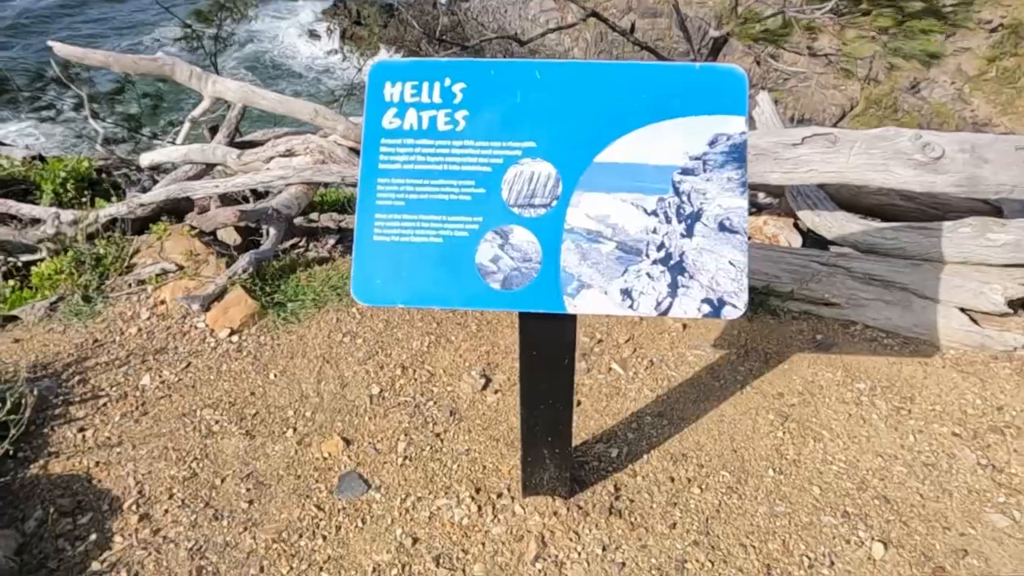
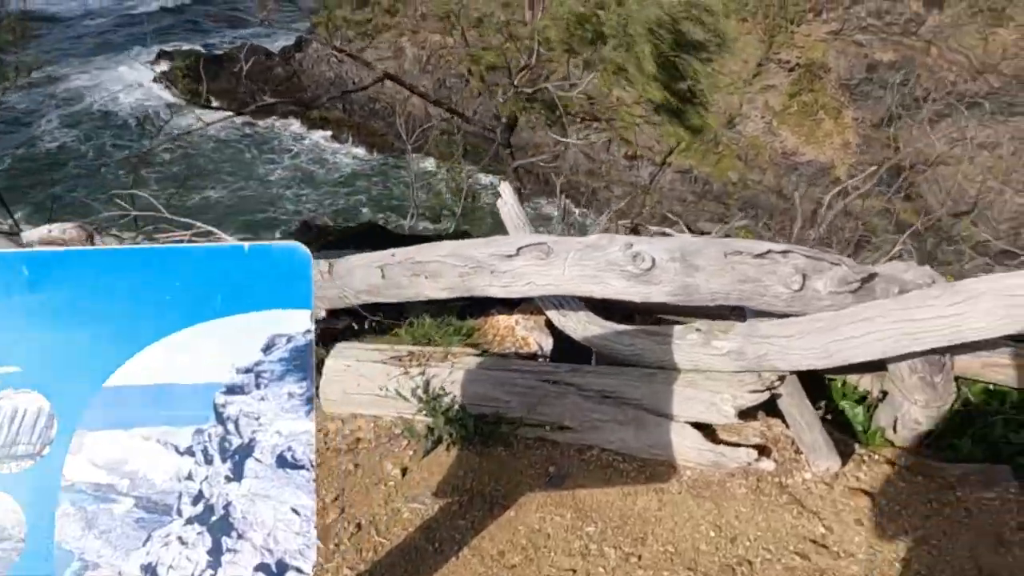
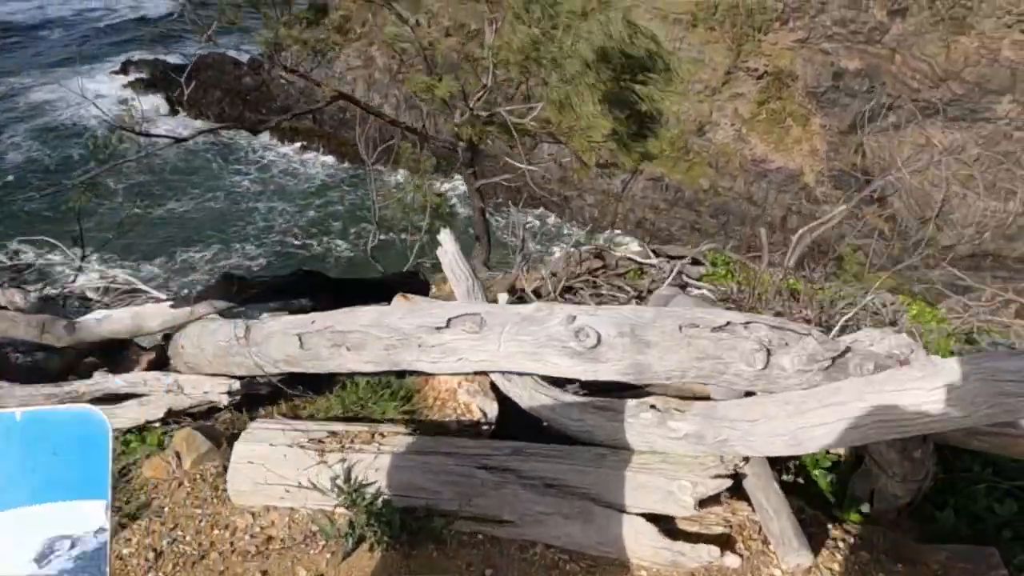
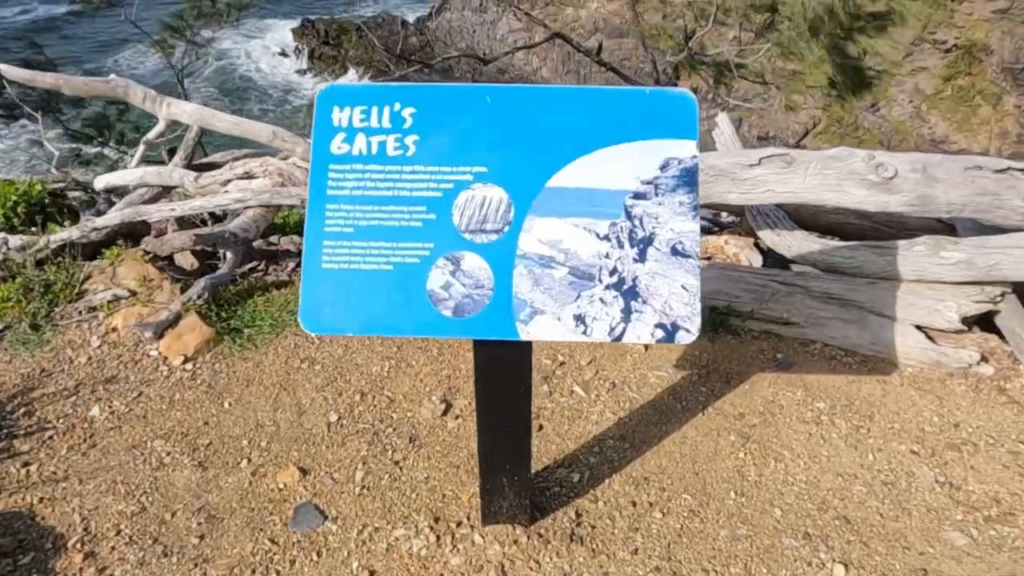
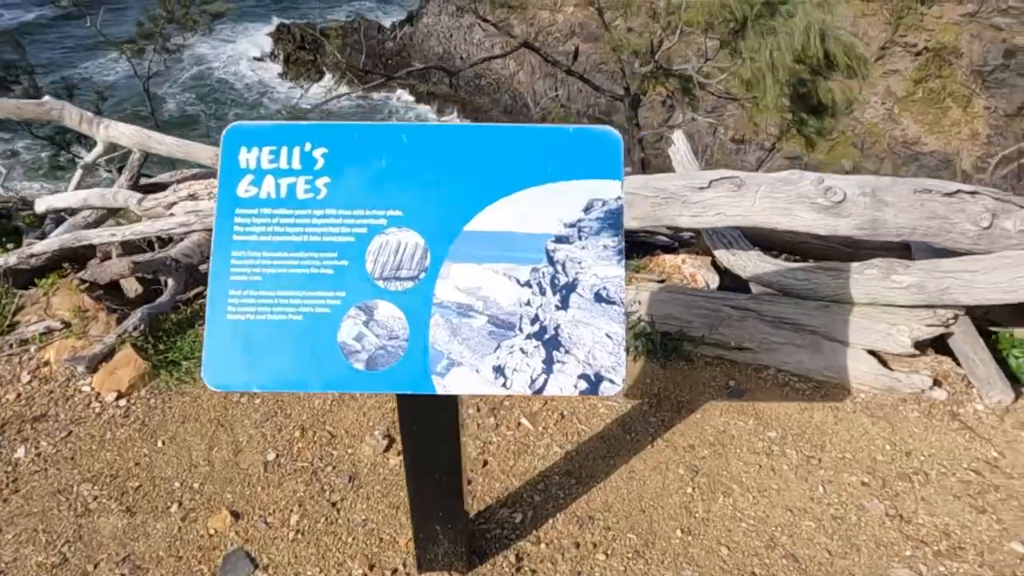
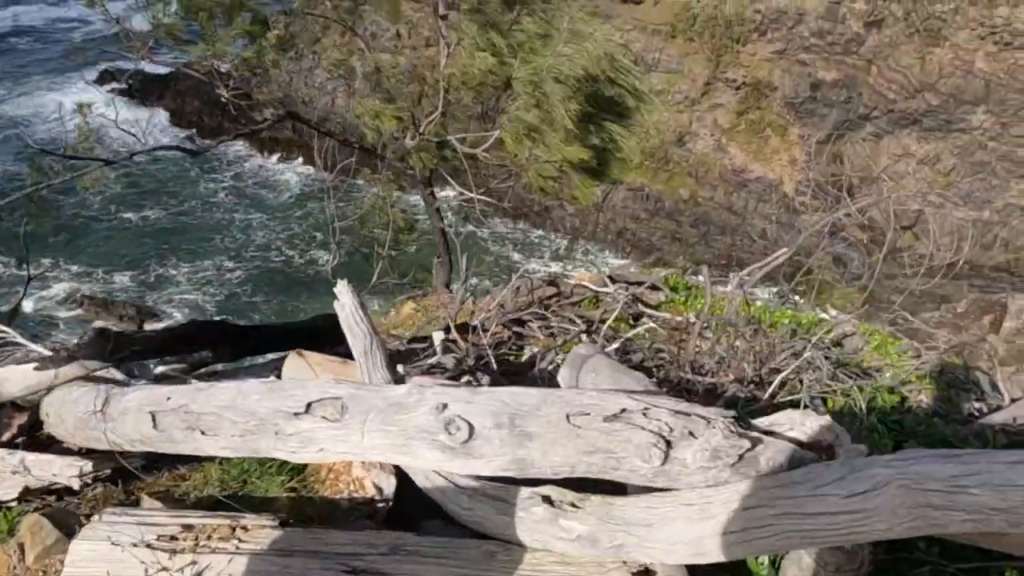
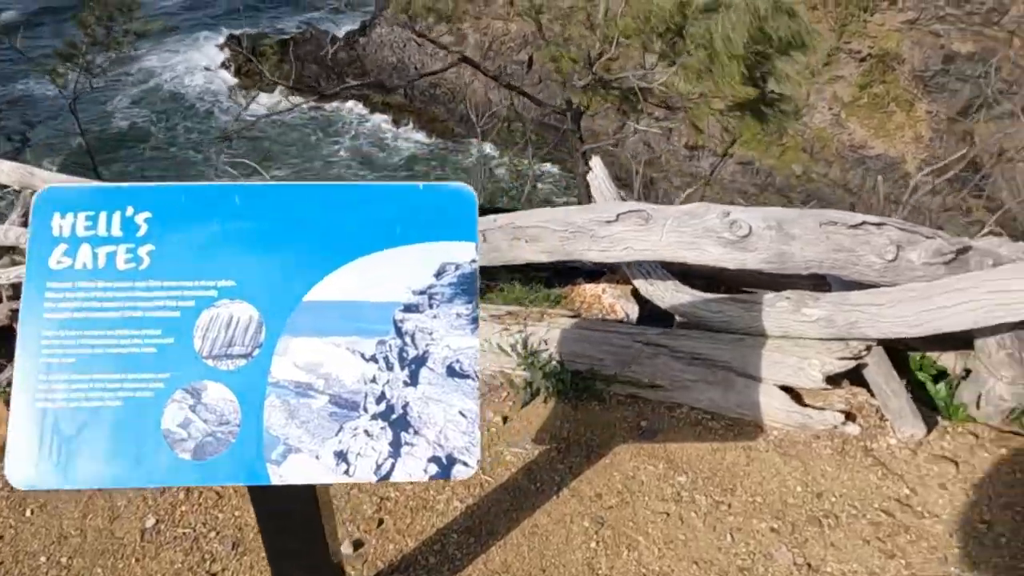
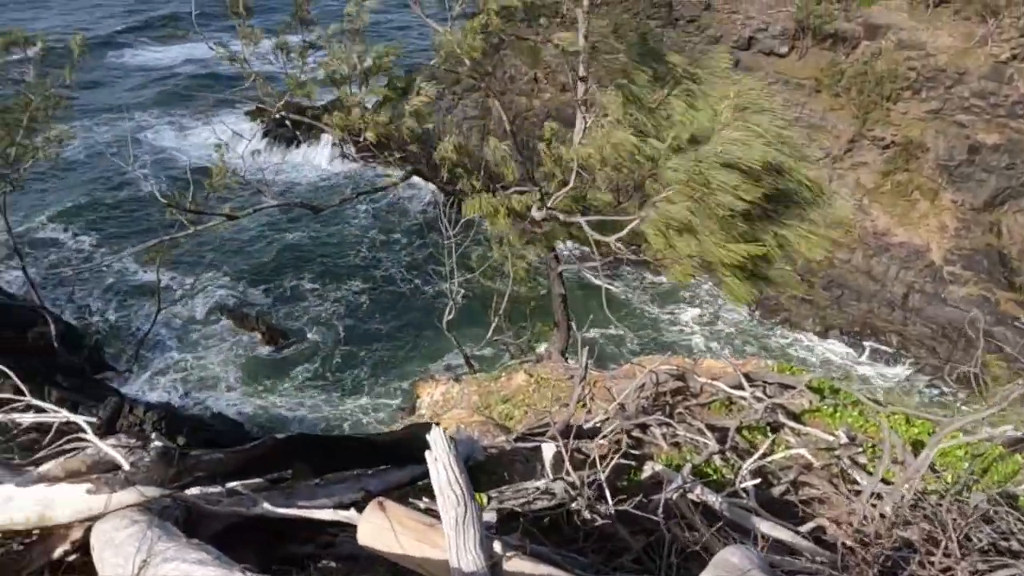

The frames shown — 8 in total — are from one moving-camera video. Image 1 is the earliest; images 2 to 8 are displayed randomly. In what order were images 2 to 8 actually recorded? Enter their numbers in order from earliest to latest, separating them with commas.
4, 5, 7, 2, 3, 6, 8
